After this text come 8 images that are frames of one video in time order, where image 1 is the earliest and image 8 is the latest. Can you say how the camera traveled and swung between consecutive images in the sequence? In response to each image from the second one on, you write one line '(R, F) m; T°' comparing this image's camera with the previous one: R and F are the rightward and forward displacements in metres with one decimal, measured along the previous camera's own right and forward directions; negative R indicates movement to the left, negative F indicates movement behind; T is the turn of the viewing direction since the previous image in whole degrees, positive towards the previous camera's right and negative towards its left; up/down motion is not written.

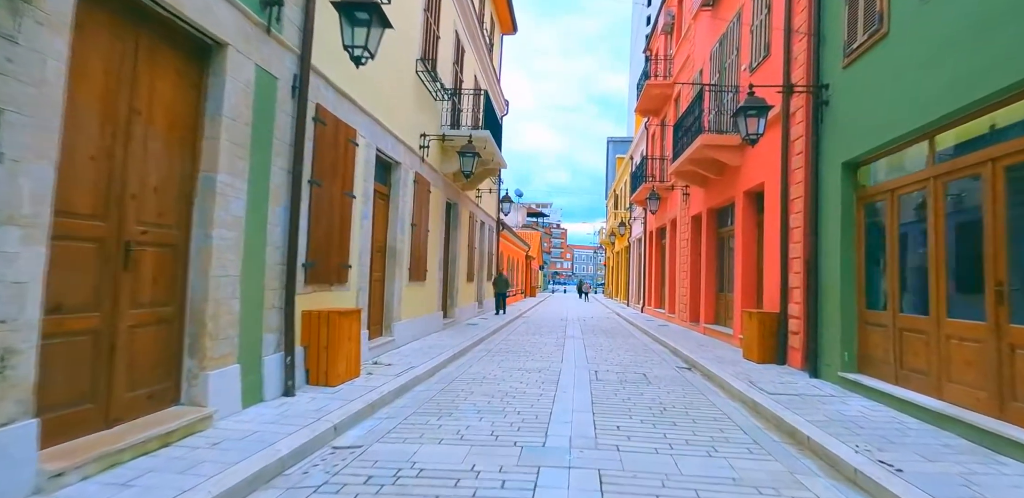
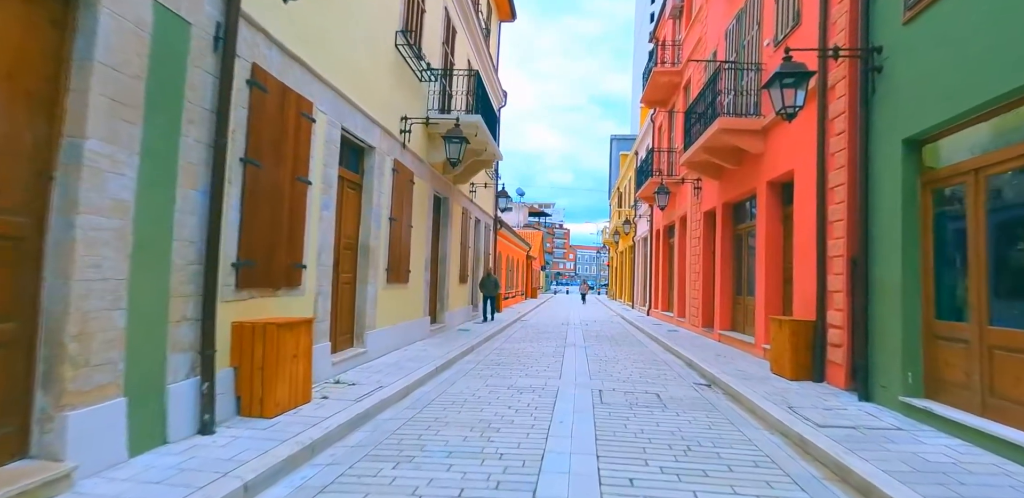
(+0.2, +1.2) m; 0°
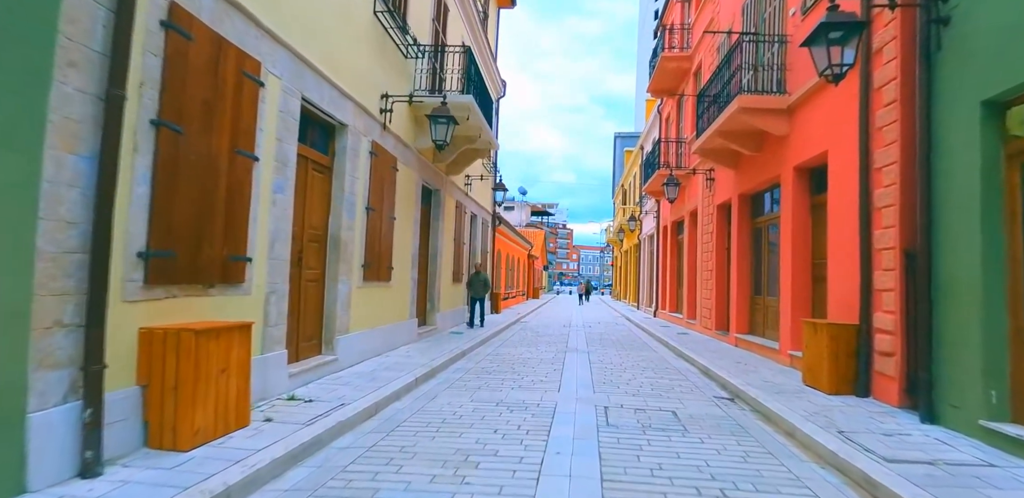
(+0.1, +1.0) m; 0°
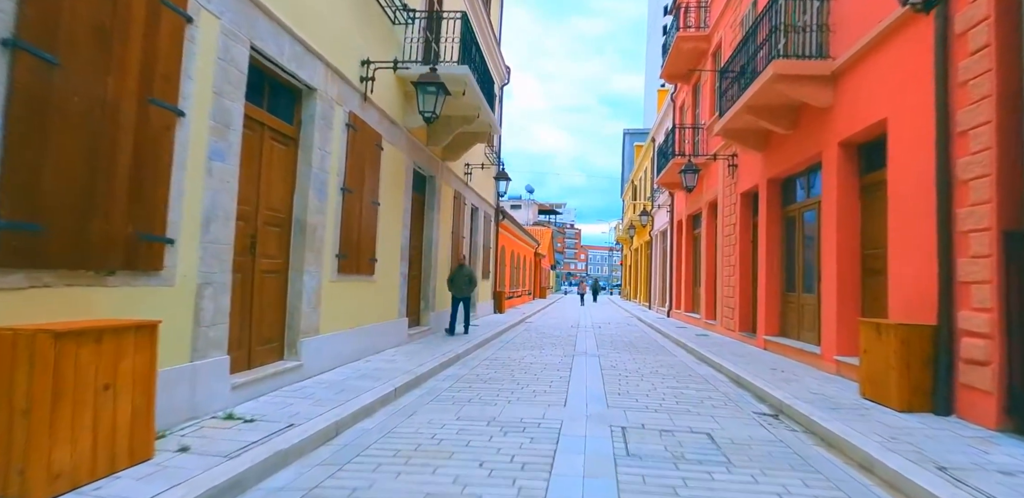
(+0.1, +1.1) m; -1°
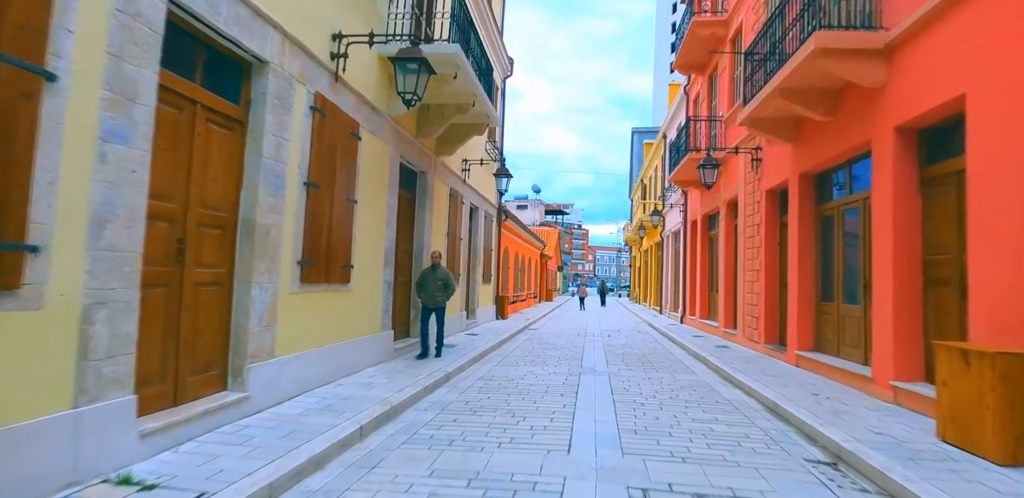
(+0.1, +1.1) m; -1°
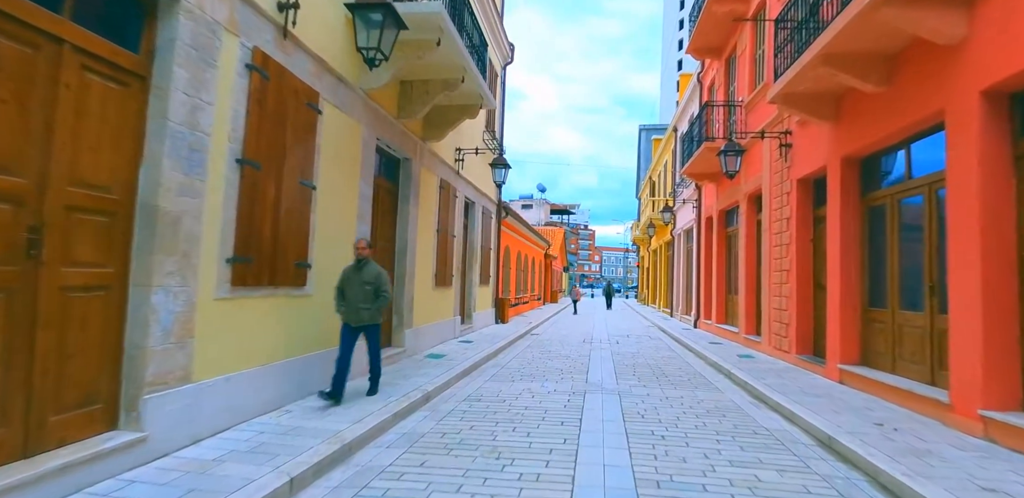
(+0.2, +1.2) m; -1°
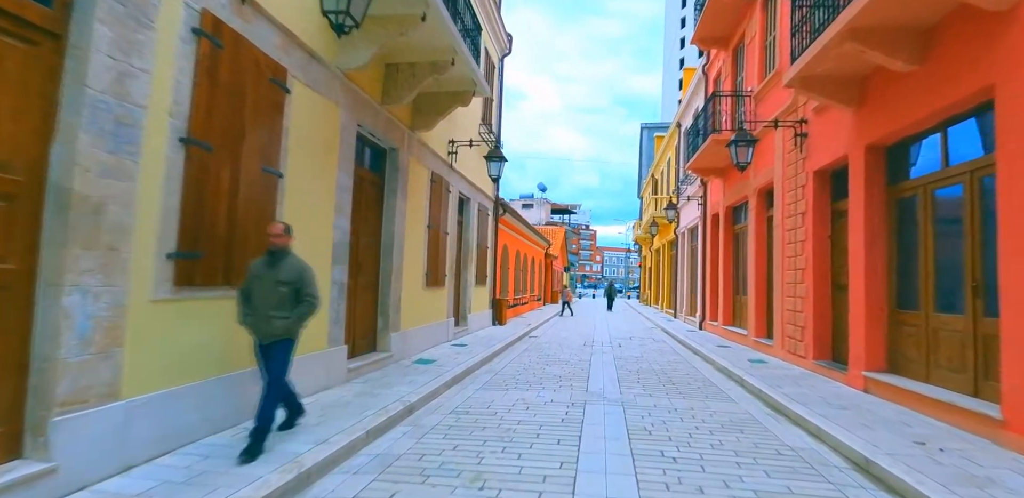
(+0.1, +0.6) m; 0°
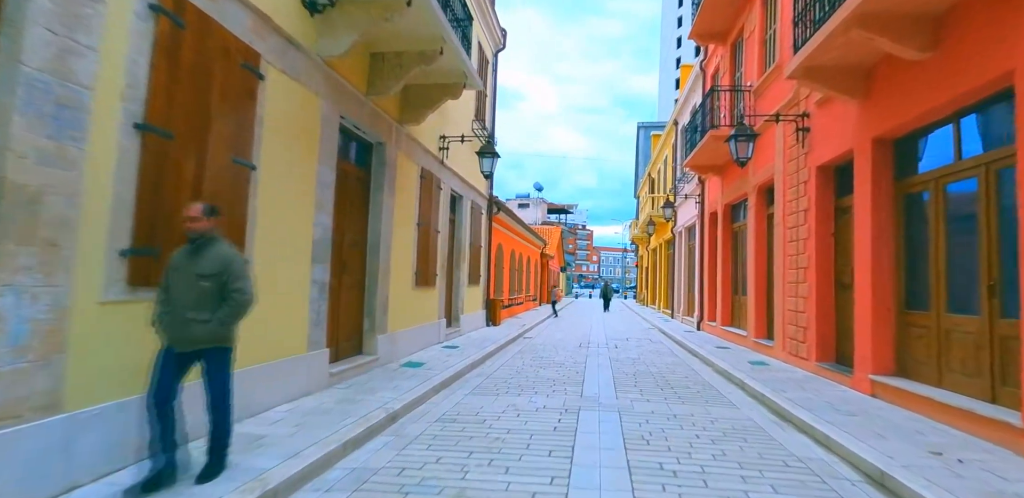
(+0.1, +0.3) m; 0°
